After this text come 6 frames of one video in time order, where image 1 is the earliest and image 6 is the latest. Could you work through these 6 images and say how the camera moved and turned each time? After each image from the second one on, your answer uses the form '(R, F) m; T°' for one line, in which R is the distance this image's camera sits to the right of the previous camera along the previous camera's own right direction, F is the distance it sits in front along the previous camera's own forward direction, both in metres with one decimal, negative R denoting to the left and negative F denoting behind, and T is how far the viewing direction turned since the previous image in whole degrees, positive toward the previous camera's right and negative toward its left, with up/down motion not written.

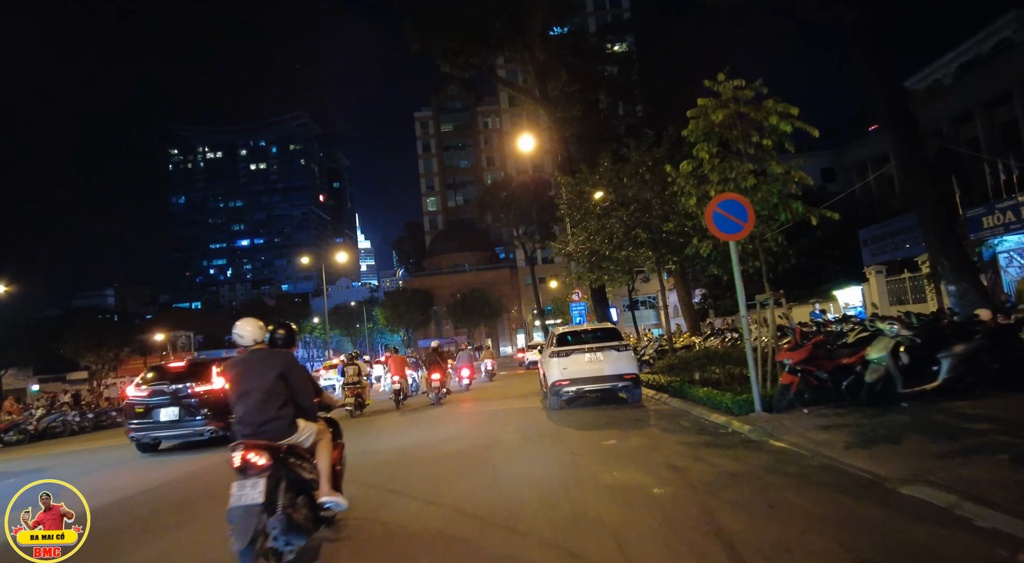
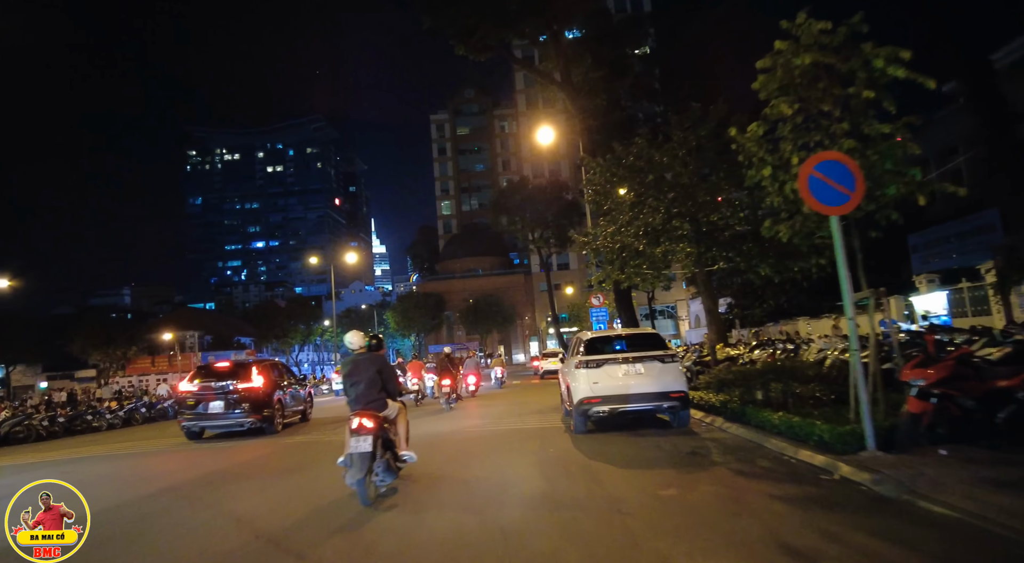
(-0.1, +1.8) m; -1°
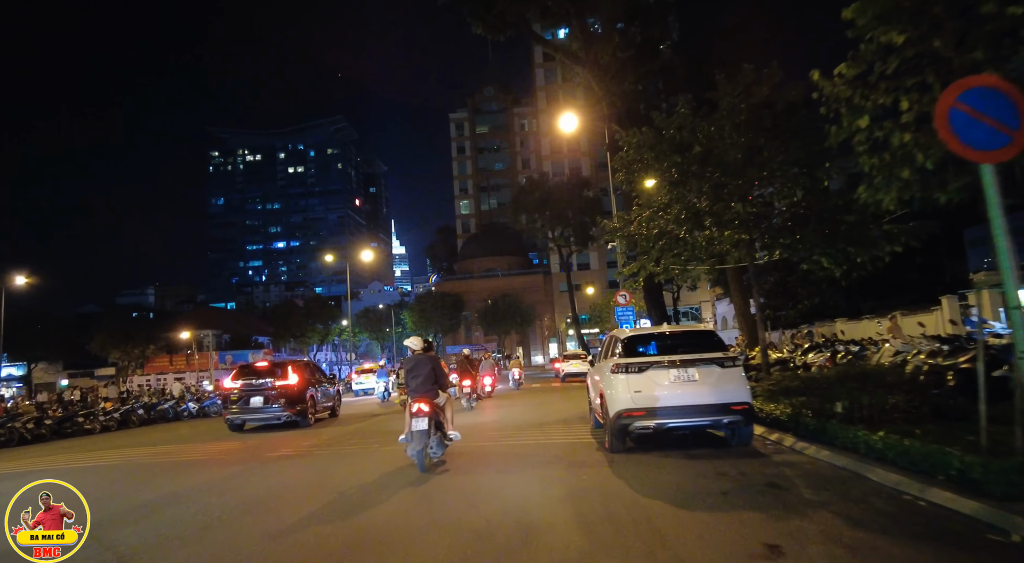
(0.0, +1.4) m; -2°
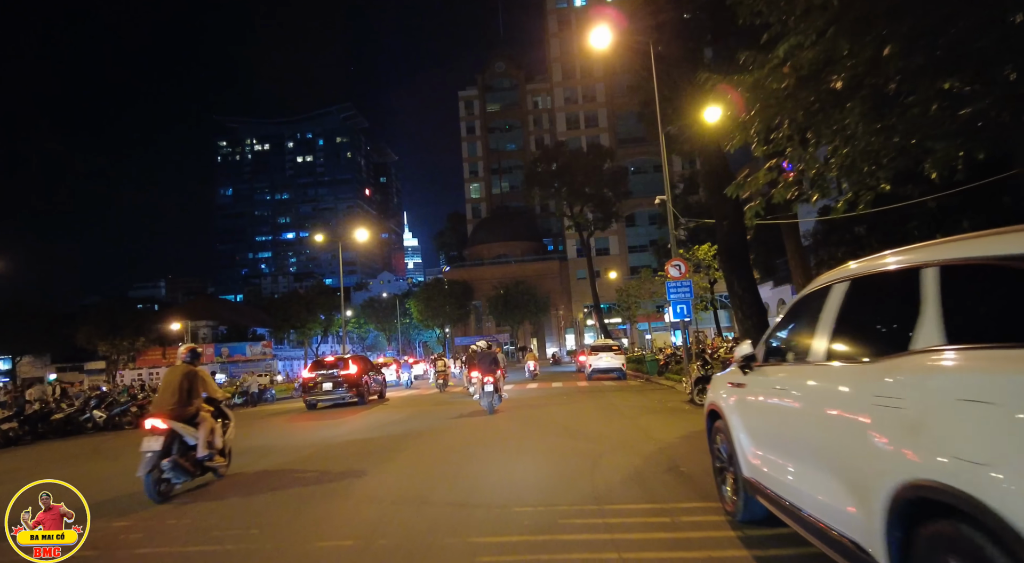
(-0.1, +5.5) m; -1°
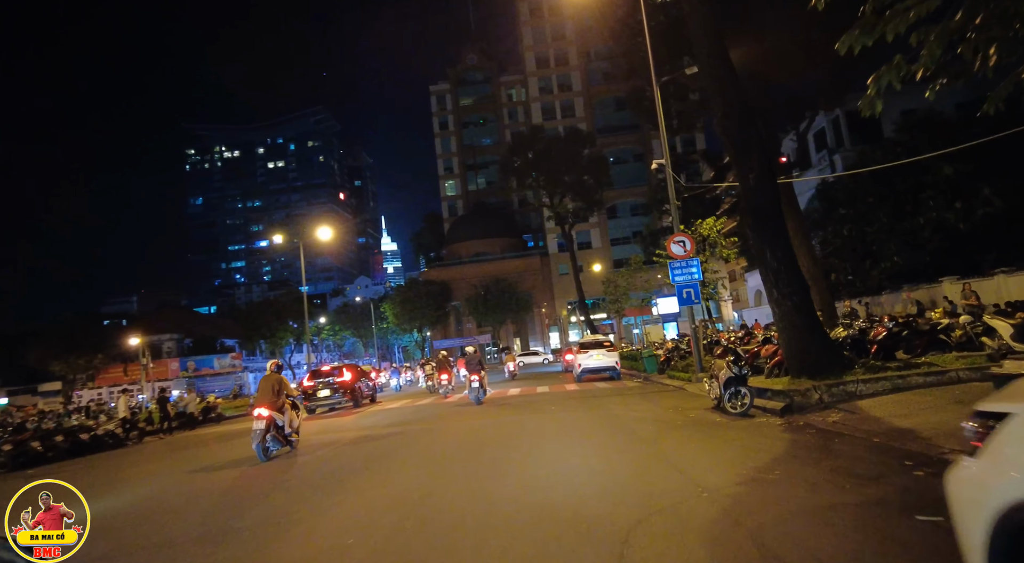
(+0.2, +2.9) m; +2°
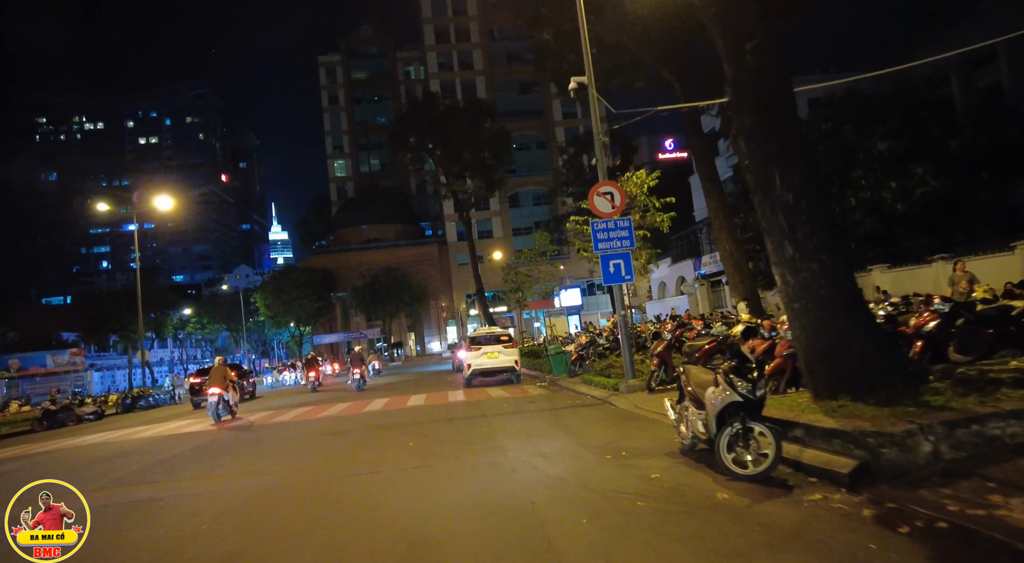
(+0.8, +4.7) m; +9°
